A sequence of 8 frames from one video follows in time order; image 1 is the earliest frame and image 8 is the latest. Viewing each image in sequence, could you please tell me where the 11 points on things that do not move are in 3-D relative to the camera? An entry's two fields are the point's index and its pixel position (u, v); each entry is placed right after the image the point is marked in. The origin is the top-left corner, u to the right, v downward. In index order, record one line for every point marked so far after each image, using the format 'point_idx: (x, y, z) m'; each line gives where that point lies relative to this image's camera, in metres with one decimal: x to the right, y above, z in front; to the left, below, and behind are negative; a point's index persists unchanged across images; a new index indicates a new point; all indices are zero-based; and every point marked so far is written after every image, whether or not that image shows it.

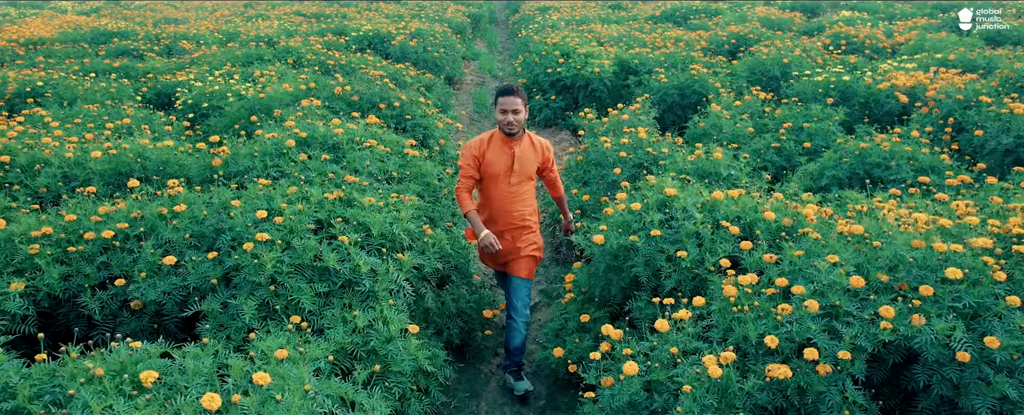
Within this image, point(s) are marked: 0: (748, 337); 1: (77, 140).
0: (+1.2, -0.6, +2.3) m
1: (-4.0, +0.6, +4.4) m
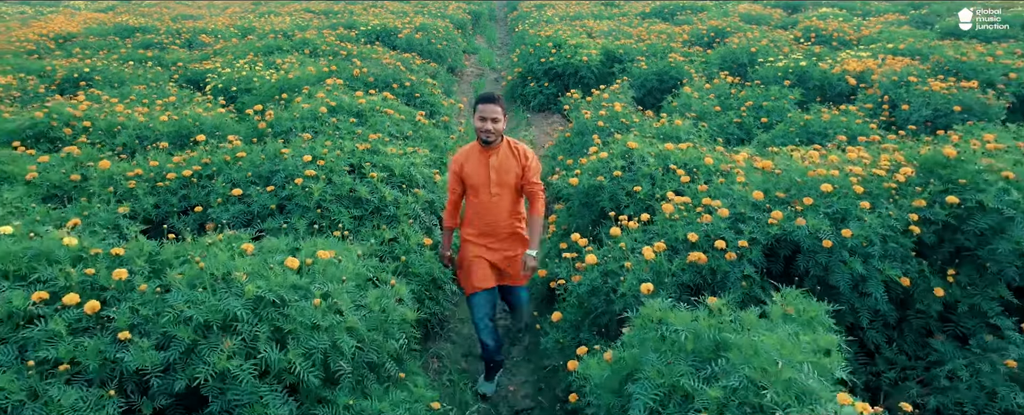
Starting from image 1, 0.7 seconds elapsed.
0: (+1.1, -0.2, +3.1) m
1: (-4.1, +1.1, +5.2) m
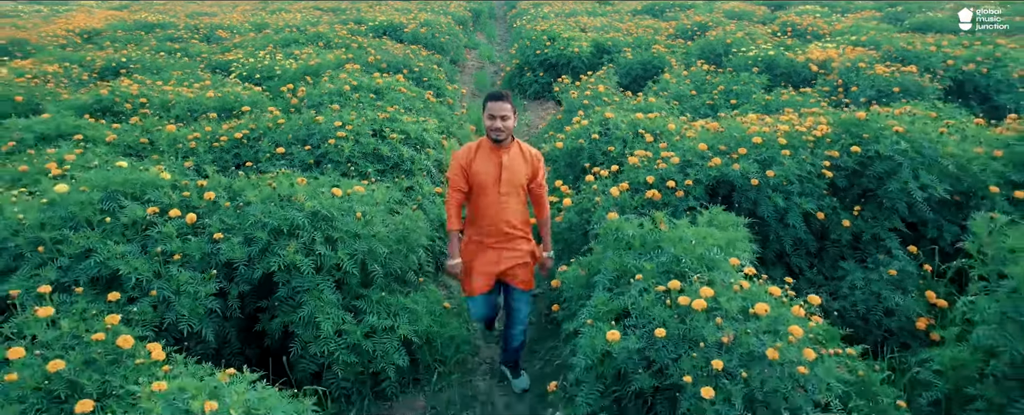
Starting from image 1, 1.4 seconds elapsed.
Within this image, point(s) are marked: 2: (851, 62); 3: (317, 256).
0: (+1.0, +0.3, +3.9) m
1: (-4.1, +1.5, +6.0) m
2: (+5.0, +2.2, +7.1) m
3: (-1.3, -0.3, +3.1) m
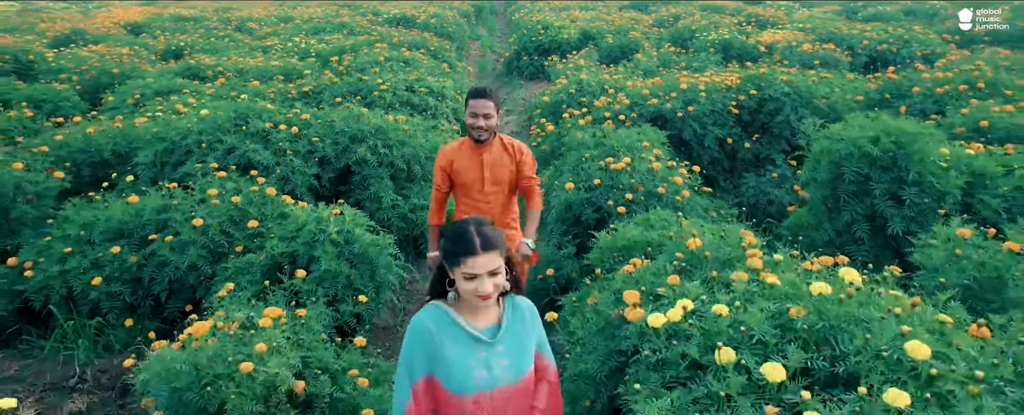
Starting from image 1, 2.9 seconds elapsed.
0: (+1.0, +1.1, +5.4) m
1: (-4.1, +2.3, +7.5) m
2: (+5.0, +3.0, +8.6) m
3: (-1.3, +0.5, +4.6) m
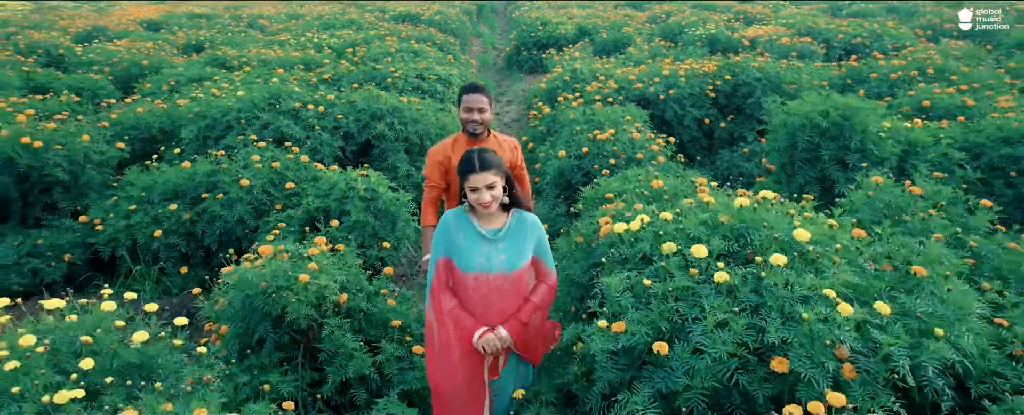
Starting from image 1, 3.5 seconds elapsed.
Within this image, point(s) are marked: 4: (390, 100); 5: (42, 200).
0: (+1.0, +1.4, +6.1) m
1: (-4.1, +2.6, +8.2) m
2: (+5.0, +3.3, +9.2) m
3: (-1.3, +0.8, +5.3) m
4: (-1.4, +1.3, +5.6) m
5: (-4.6, +0.1, +4.7) m
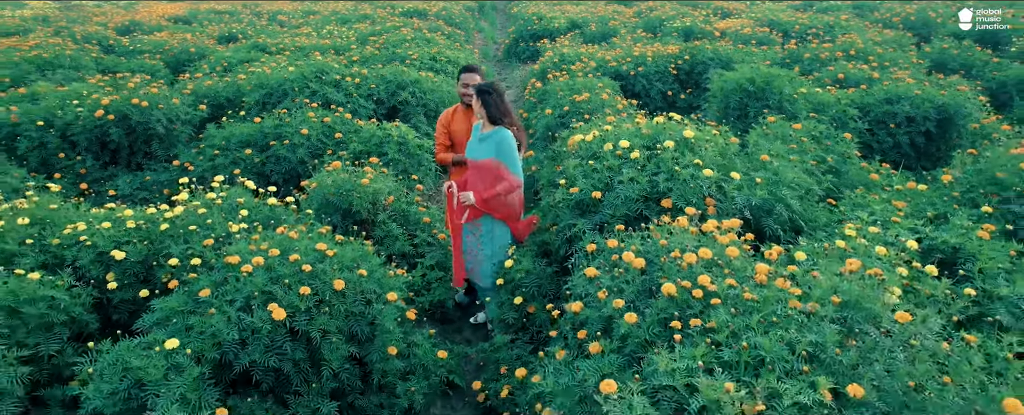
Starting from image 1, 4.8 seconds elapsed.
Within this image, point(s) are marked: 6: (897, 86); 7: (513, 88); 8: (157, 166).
0: (+1.0, +2.1, +7.4) m
1: (-4.2, +3.3, +9.5) m
2: (+5.0, +4.0, +10.5) m
3: (-1.3, +1.5, +6.6) m
4: (-1.5, +1.9, +6.9) m
5: (-4.7, +0.7, +6.0) m
6: (+4.8, +1.5, +5.9) m
7: (0.0, +2.6, +10.4) m
8: (-4.4, +0.5, +5.9) m
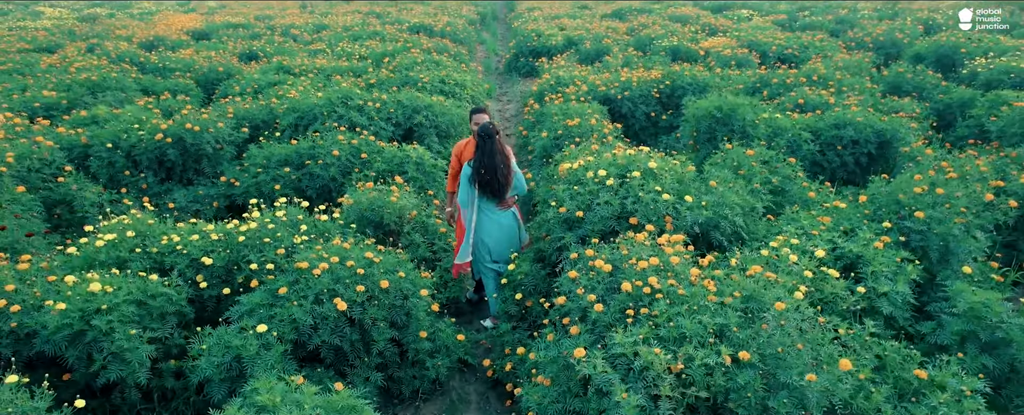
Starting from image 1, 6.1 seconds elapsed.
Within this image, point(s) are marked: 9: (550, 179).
0: (+1.0, +1.9, +8.3) m
1: (-4.1, +3.1, +10.4) m
2: (+5.0, +3.8, +11.5) m
3: (-1.3, +1.3, +7.5) m
4: (-1.5, +1.8, +7.8) m
5: (-4.6, +0.6, +6.9) m
6: (+4.8, +1.4, +6.9) m
7: (0.0, +2.5, +11.4) m
8: (-4.4, +0.4, +6.8) m
9: (+0.4, +0.3, +5.4) m
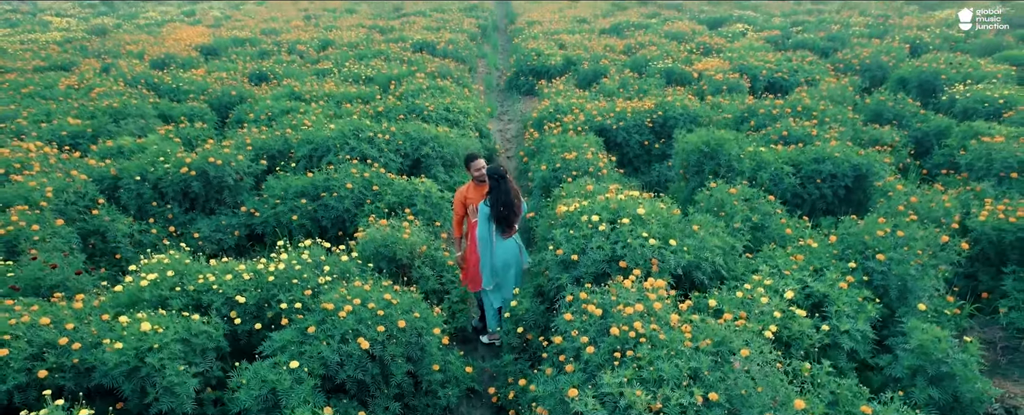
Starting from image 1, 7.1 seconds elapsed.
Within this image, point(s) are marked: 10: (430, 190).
0: (+1.0, +1.5, +8.8) m
1: (-4.1, +2.7, +10.9) m
2: (+5.0, +3.4, +12.0) m
3: (-1.3, +0.9, +8.0) m
4: (-1.4, +1.4, +8.3) m
5: (-4.6, +0.2, +7.4) m
6: (+4.8, +0.9, +7.3) m
7: (+0.1, +2.1, +11.8) m
8: (-4.3, -0.1, +7.3) m
9: (+0.5, -0.1, +5.8) m
10: (-1.2, +0.3, +7.1) m
